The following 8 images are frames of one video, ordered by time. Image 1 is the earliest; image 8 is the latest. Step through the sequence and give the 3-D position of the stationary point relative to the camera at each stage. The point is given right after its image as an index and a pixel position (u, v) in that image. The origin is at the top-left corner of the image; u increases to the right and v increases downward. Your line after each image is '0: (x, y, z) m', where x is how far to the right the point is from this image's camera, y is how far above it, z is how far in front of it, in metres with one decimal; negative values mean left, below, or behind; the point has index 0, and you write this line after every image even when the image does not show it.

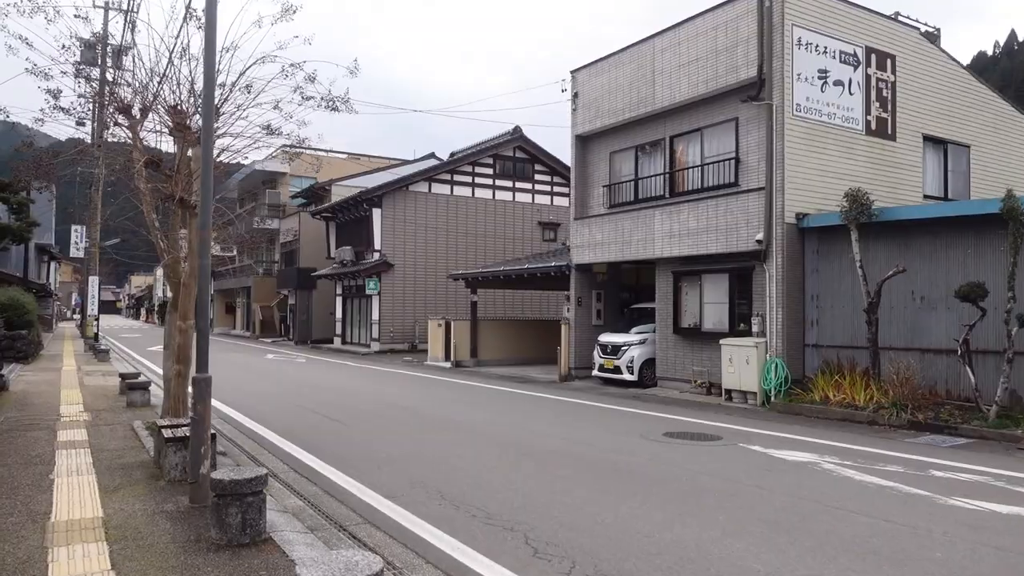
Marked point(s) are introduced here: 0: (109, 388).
0: (-8.0, -2.0, +14.2) m
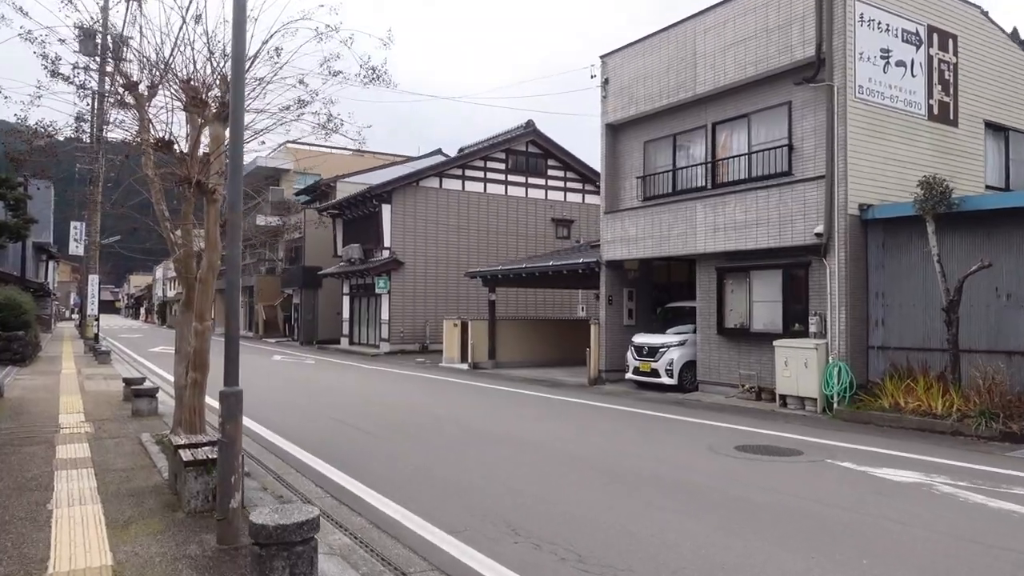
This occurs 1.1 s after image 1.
0: (-7.3, -1.9, +13.2) m
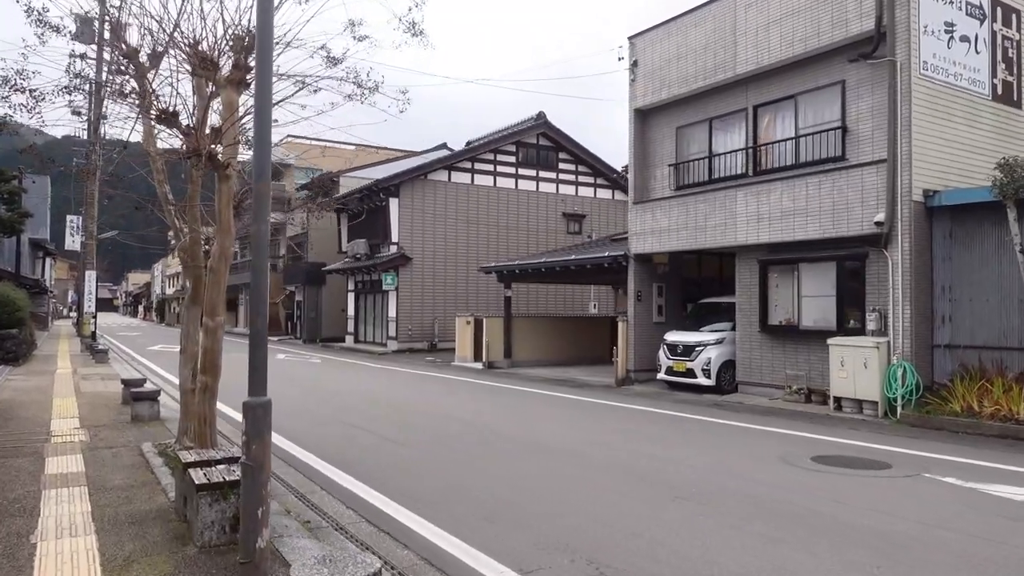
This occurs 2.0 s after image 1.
0: (-6.9, -1.8, +12.3) m
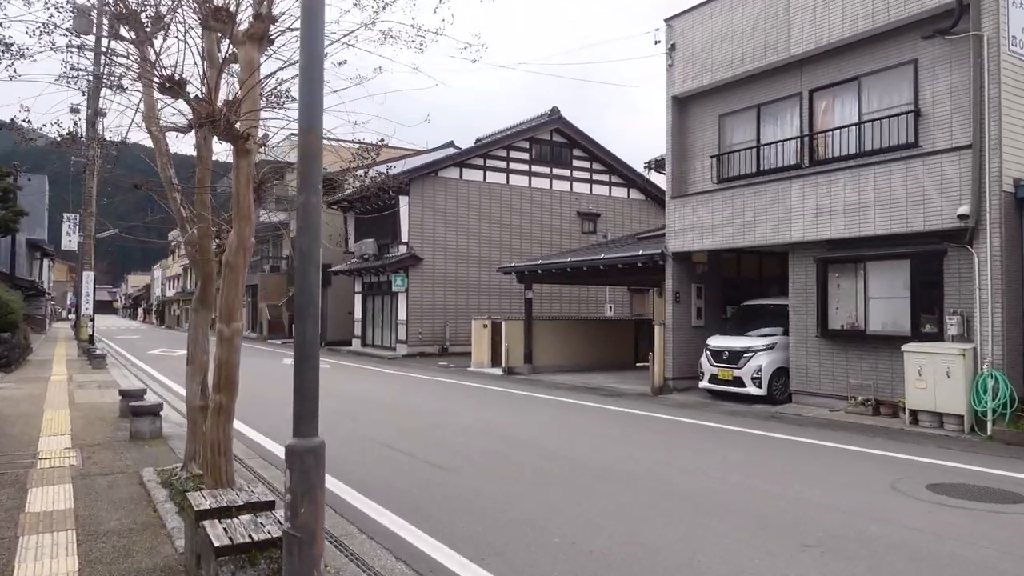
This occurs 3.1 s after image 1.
0: (-6.3, -1.8, +11.2) m
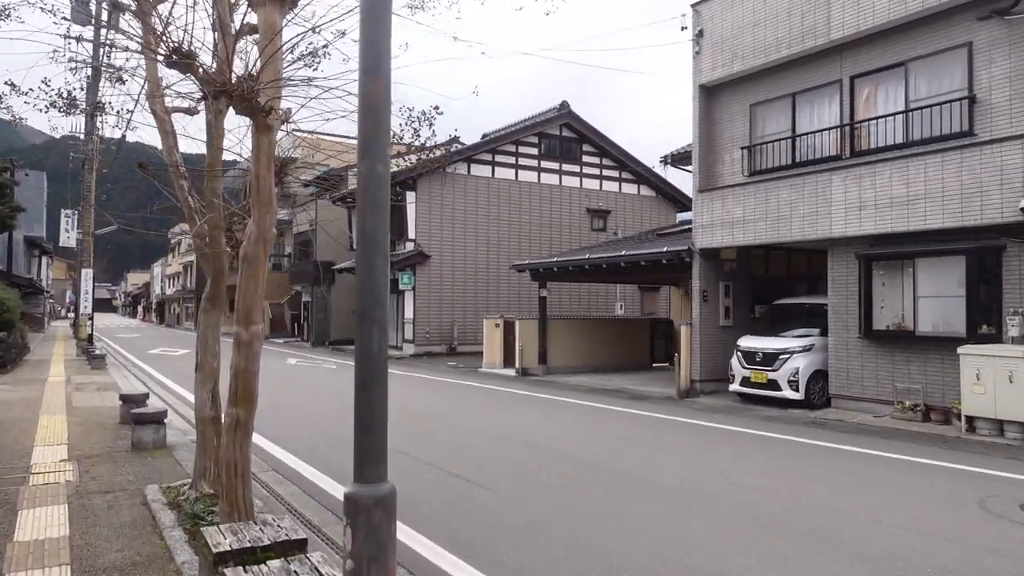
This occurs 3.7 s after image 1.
0: (-5.9, -1.8, +10.5) m
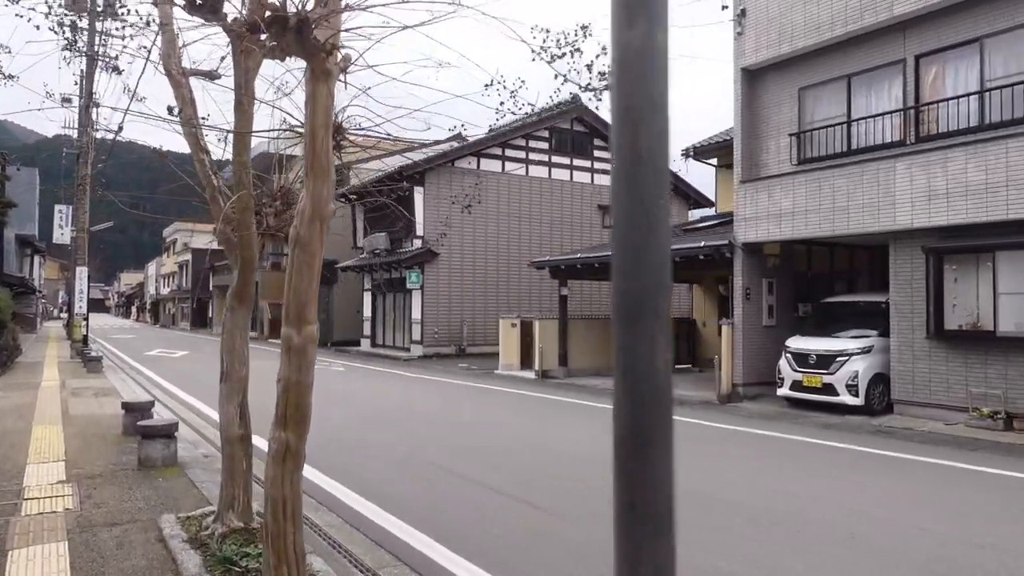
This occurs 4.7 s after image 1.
0: (-5.4, -1.8, +9.5) m
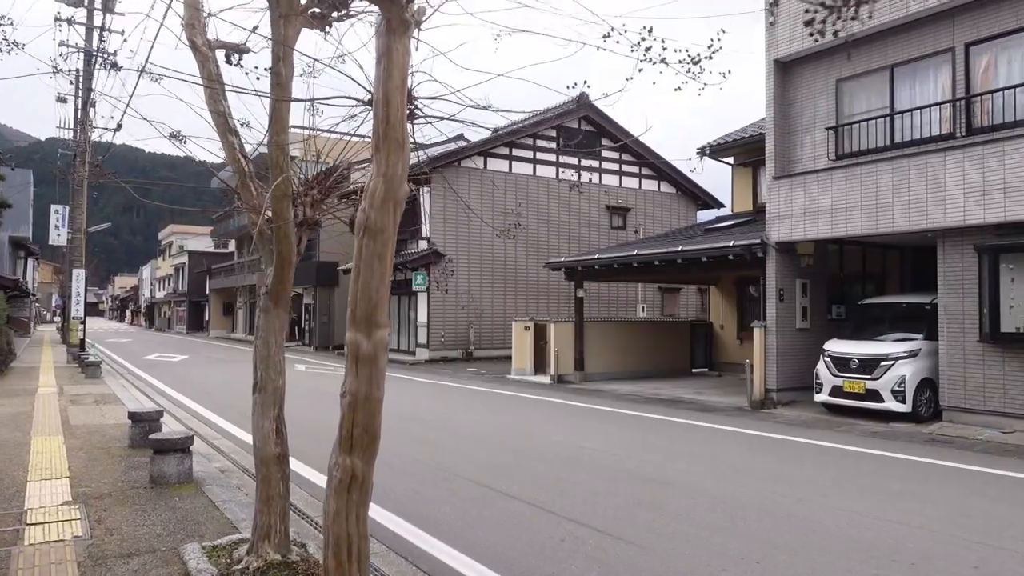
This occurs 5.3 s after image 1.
0: (-5.0, -1.8, +8.9) m
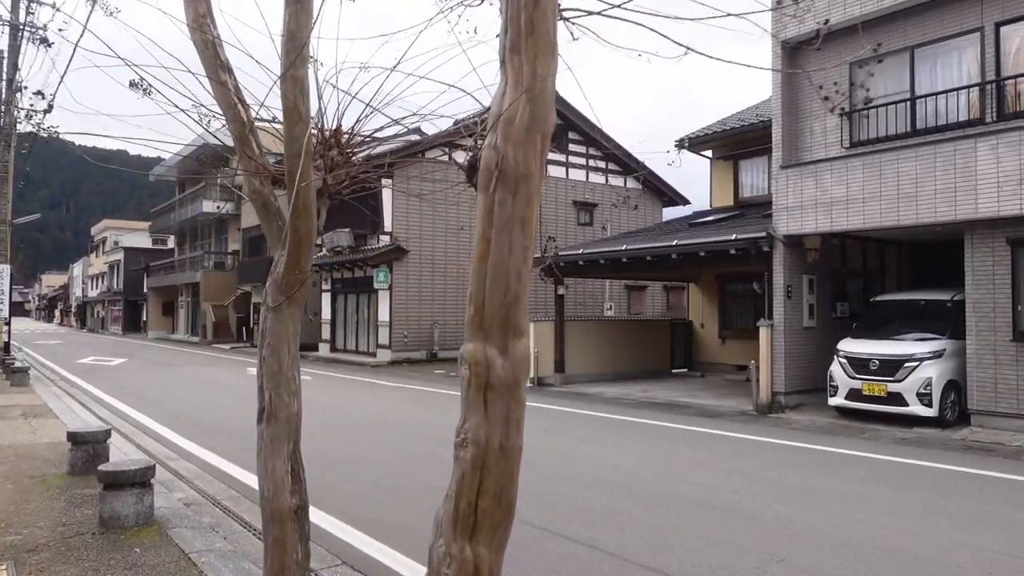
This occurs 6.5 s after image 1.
0: (-4.9, -1.7, +7.5) m
